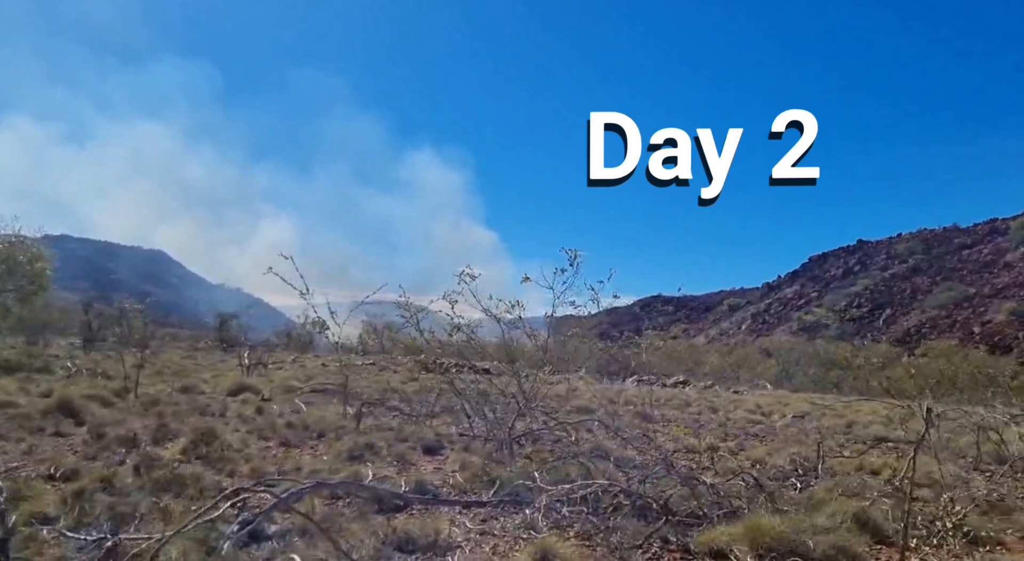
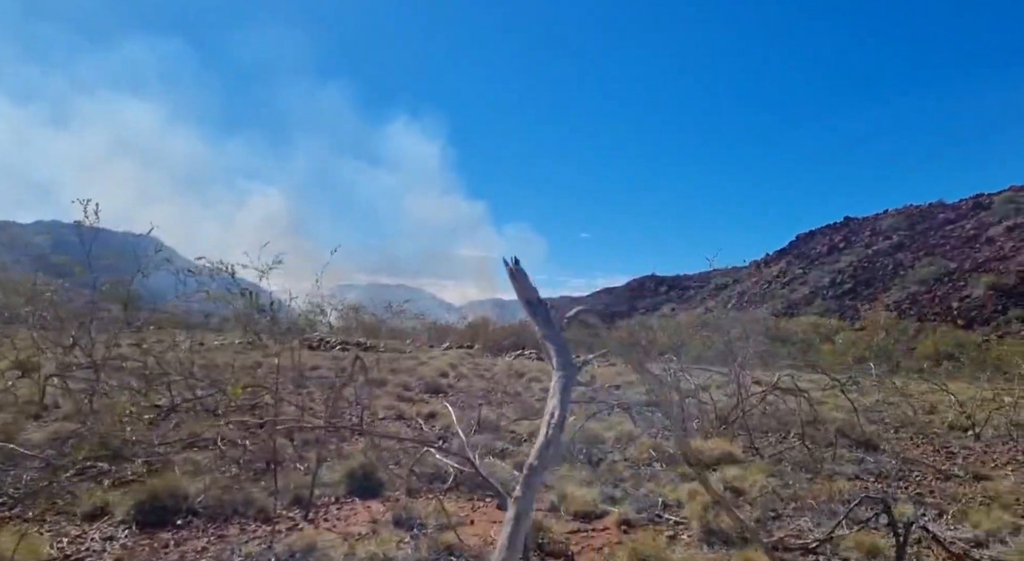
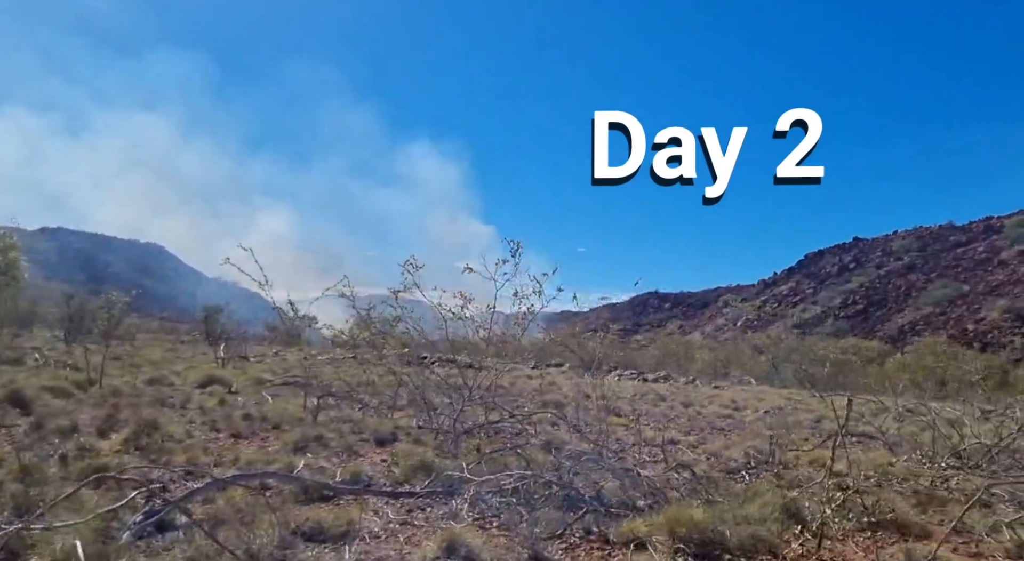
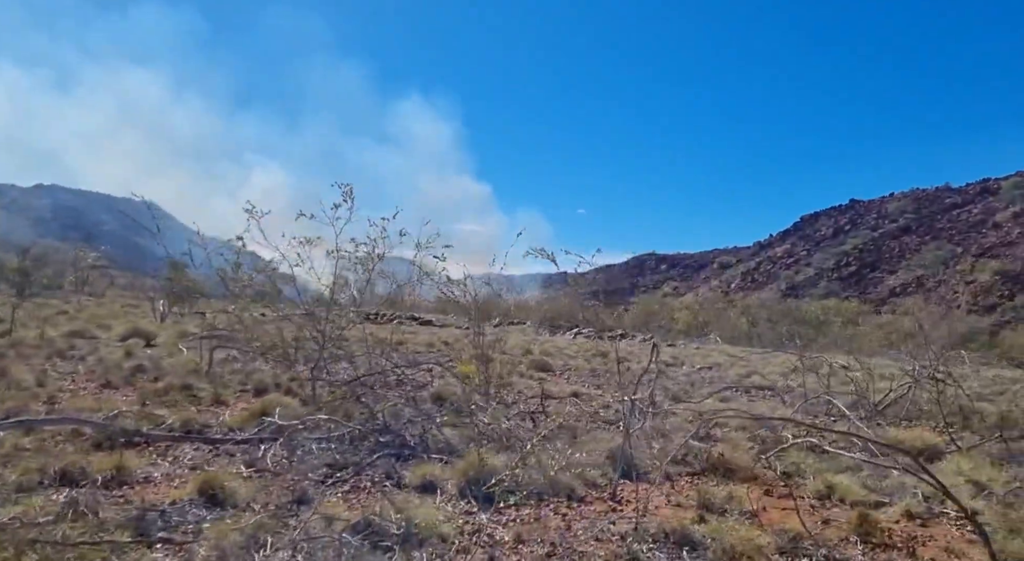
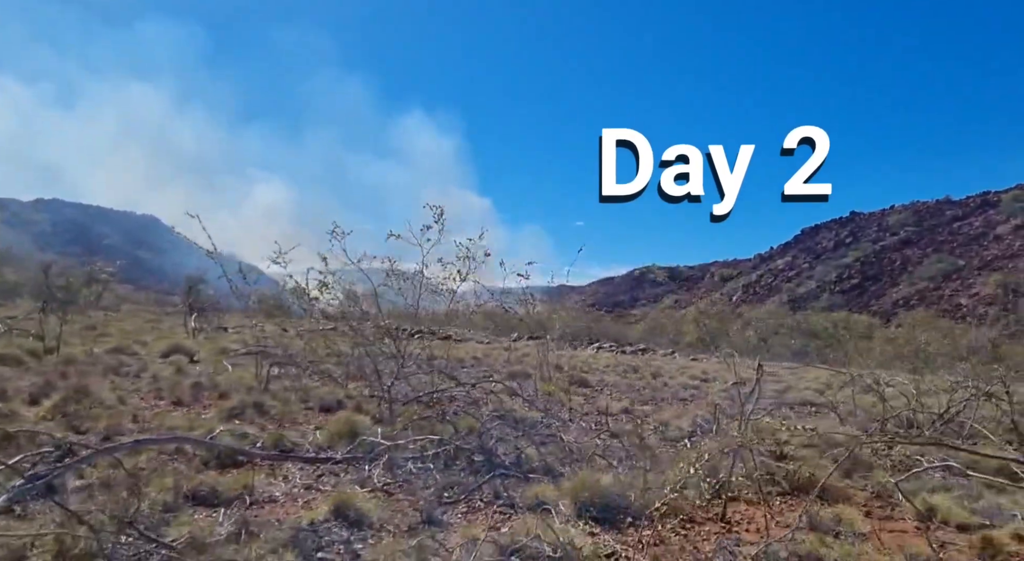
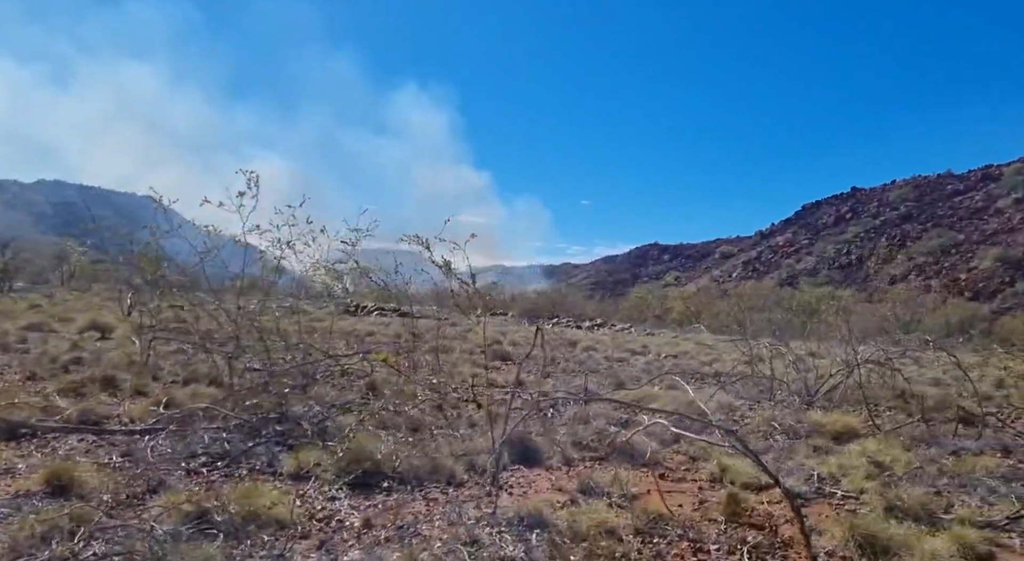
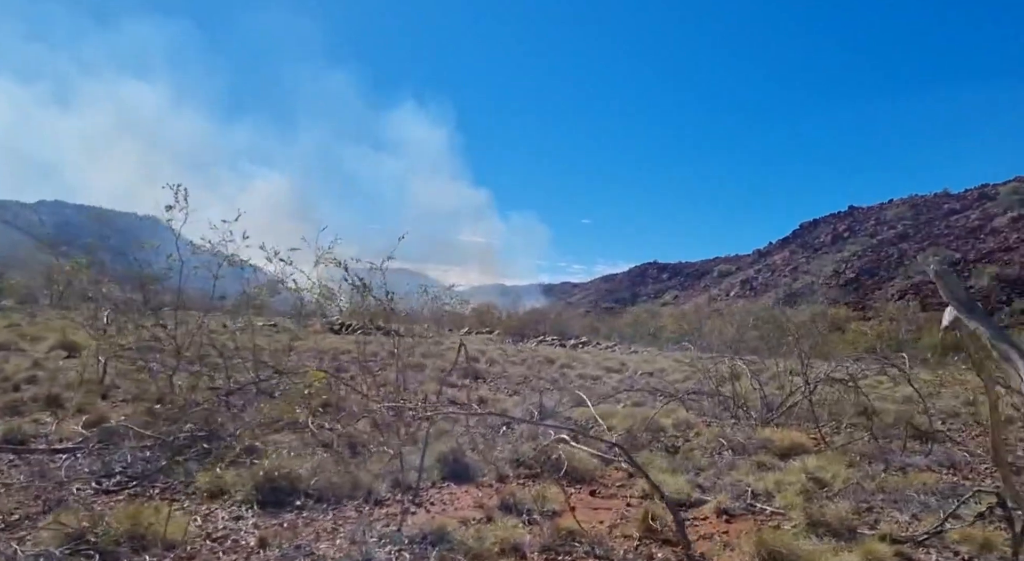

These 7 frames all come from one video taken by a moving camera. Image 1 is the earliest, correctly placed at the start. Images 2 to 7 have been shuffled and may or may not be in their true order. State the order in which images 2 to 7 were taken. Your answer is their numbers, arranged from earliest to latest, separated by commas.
3, 5, 4, 6, 7, 2
